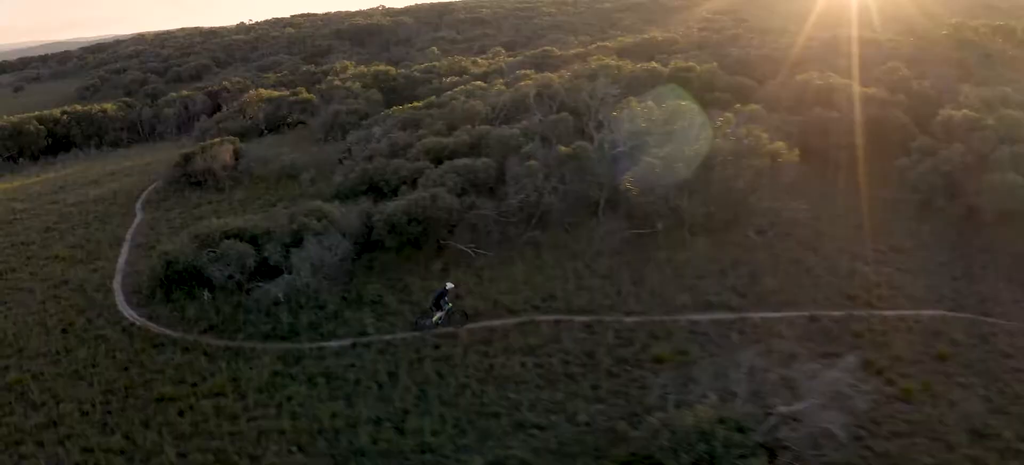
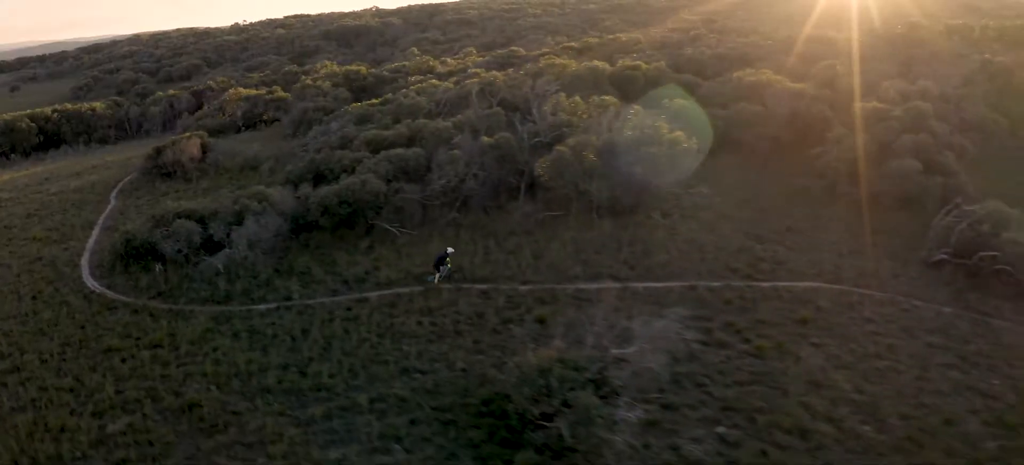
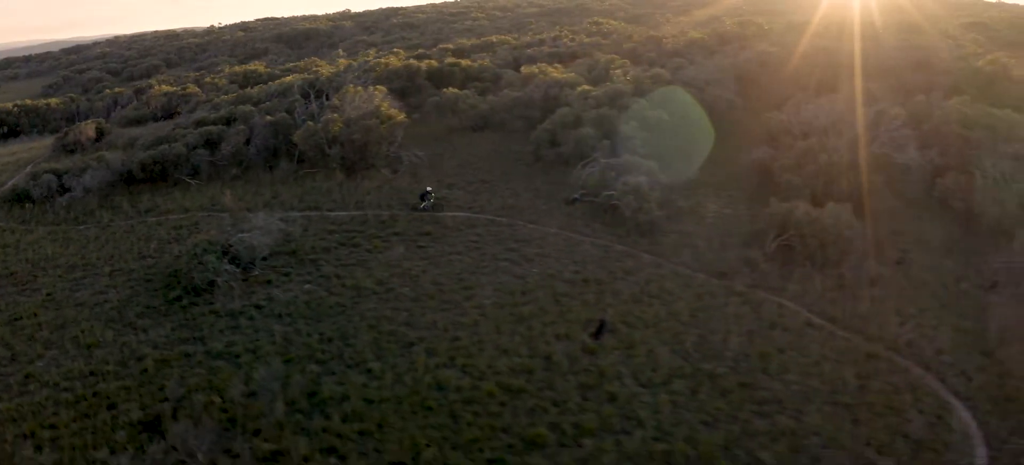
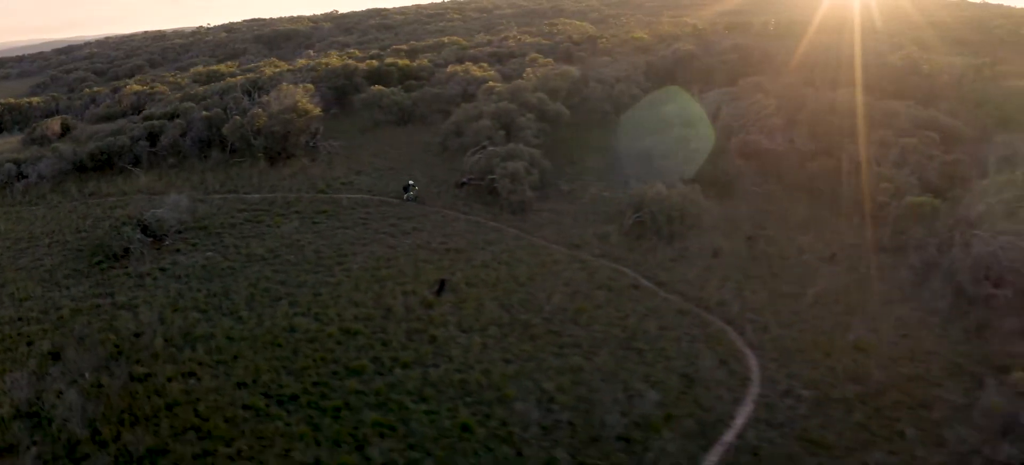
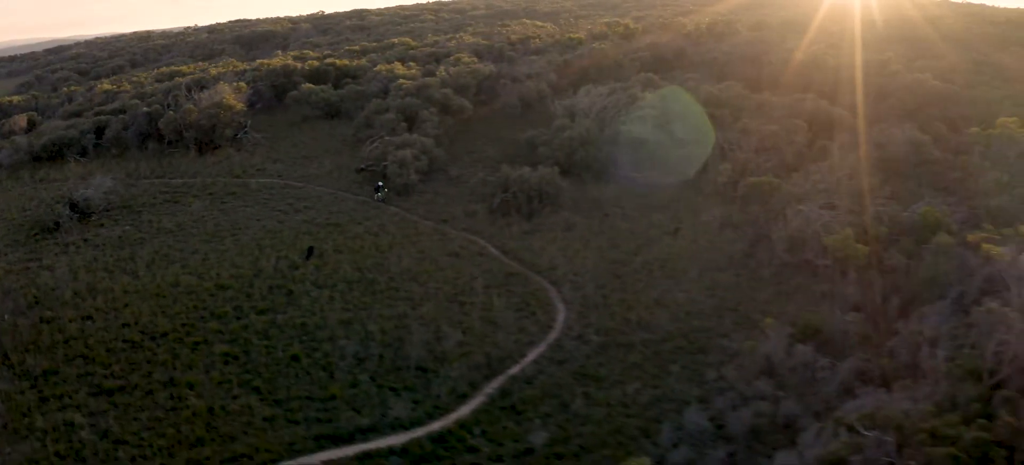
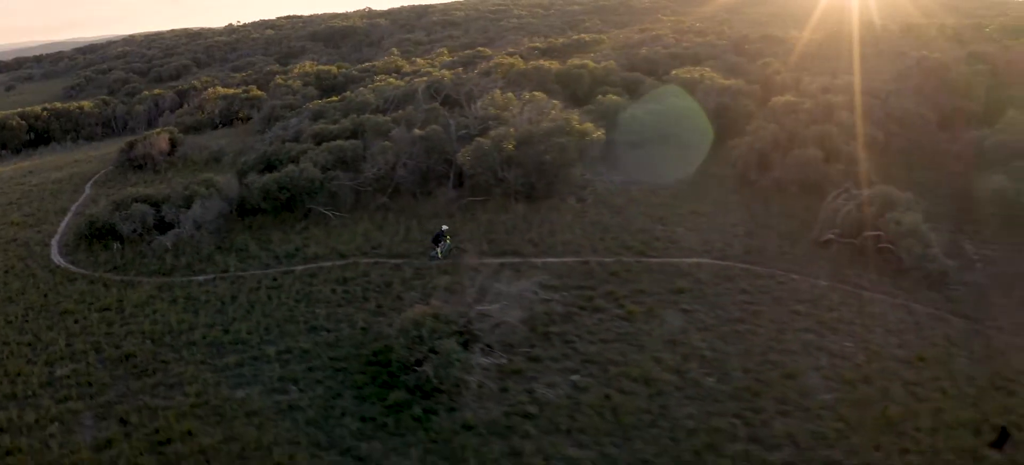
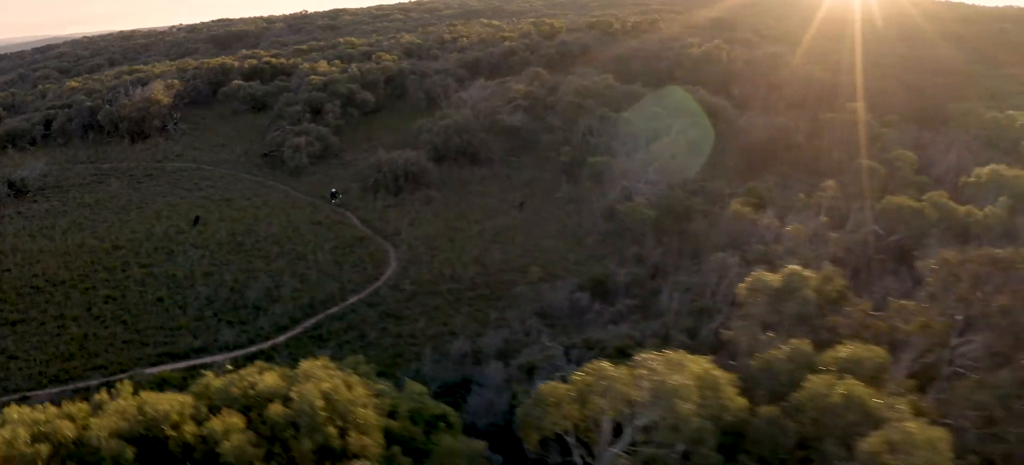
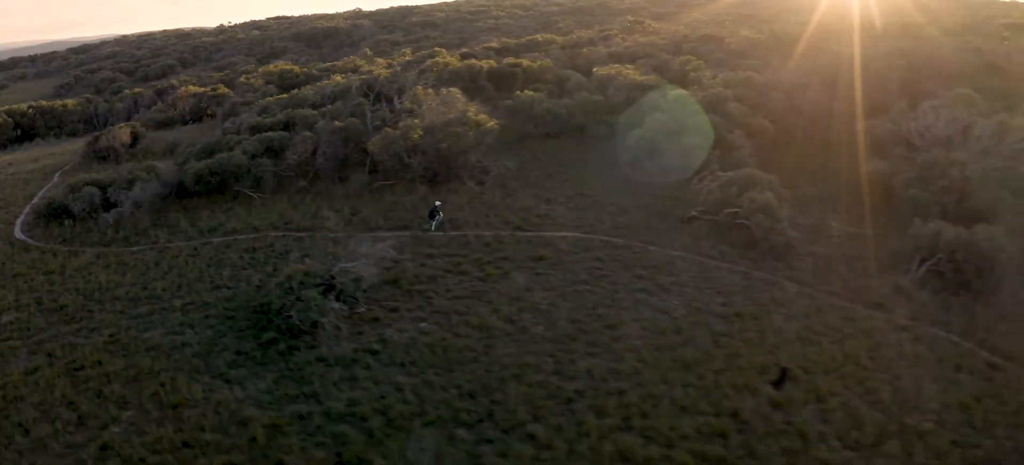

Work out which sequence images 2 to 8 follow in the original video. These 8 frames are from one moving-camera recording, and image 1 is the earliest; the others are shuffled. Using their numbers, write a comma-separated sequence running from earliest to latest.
2, 6, 8, 3, 4, 5, 7
